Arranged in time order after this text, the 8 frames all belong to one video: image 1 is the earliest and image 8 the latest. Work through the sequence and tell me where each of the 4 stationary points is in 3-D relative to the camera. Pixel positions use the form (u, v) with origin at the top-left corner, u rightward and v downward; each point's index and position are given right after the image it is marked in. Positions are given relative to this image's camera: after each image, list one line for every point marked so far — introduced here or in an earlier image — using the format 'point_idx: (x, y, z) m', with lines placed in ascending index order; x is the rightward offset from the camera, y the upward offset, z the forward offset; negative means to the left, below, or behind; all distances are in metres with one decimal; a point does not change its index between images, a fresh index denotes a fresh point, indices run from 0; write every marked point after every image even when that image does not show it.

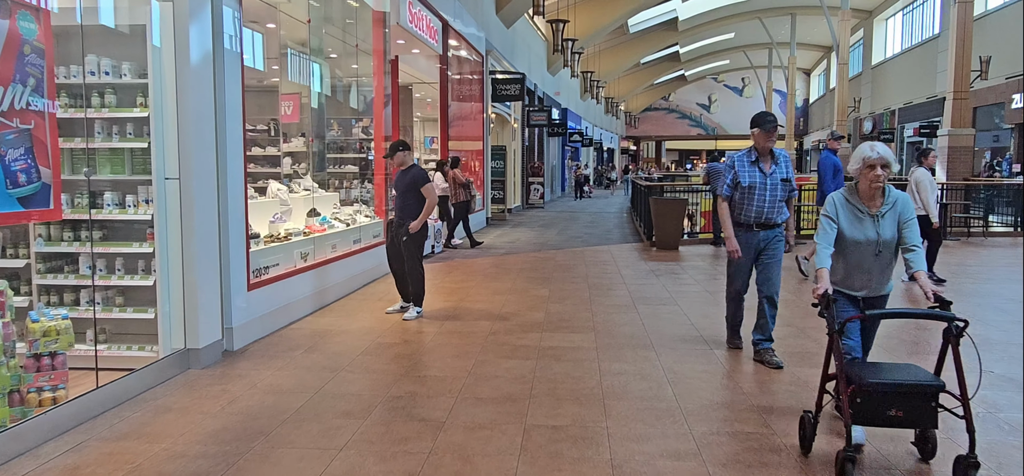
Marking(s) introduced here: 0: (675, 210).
0: (+2.6, +0.5, +11.8) m
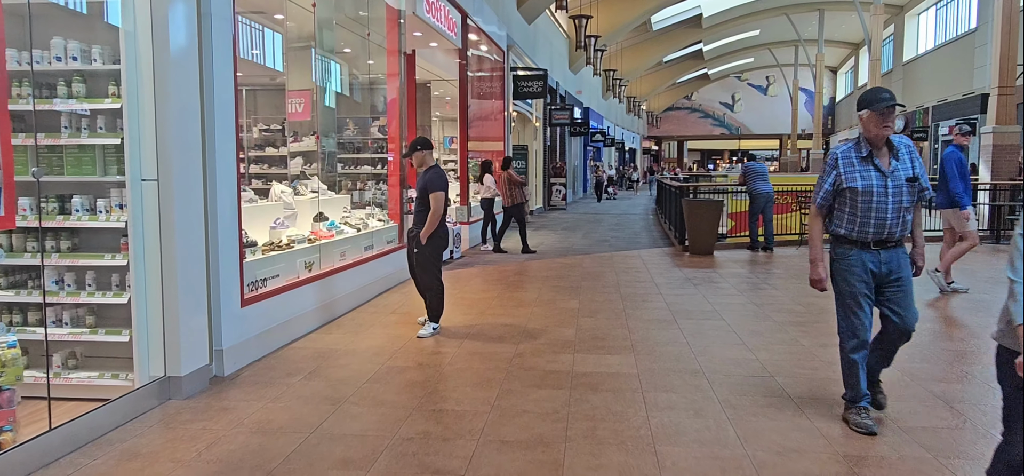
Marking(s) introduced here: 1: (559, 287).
0: (+3.0, +0.4, +11.0) m
1: (+0.5, -0.5, +8.1) m
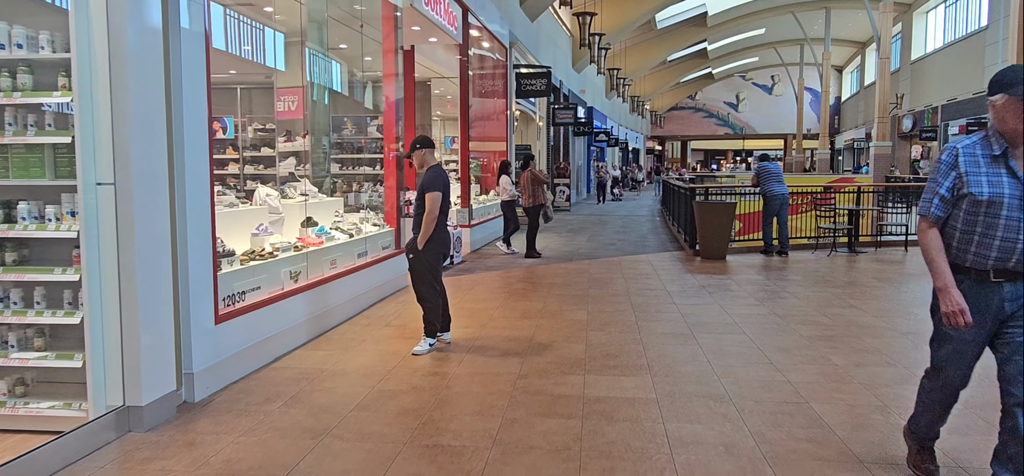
0: (+3.0, +0.3, +10.5) m
1: (+0.6, -0.6, +7.6) m
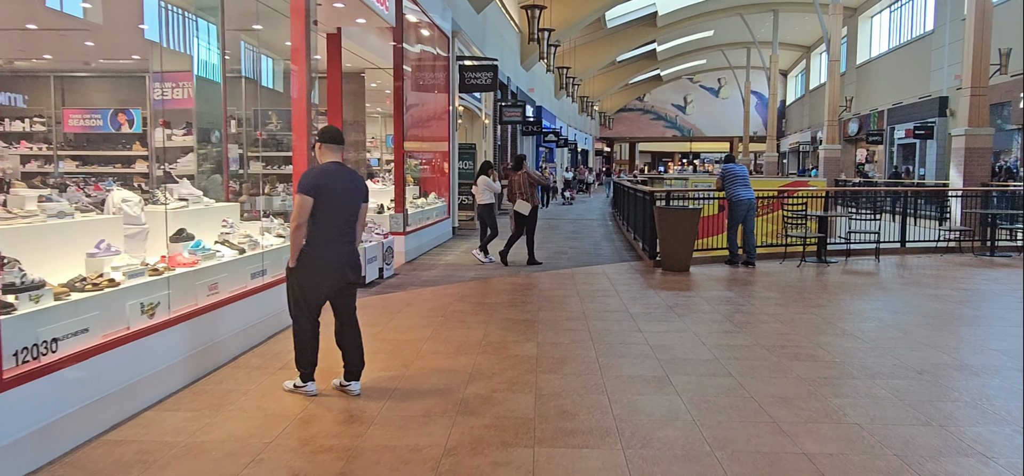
0: (+2.2, +0.2, +9.5) m
1: (0.0, -0.7, +6.3) m
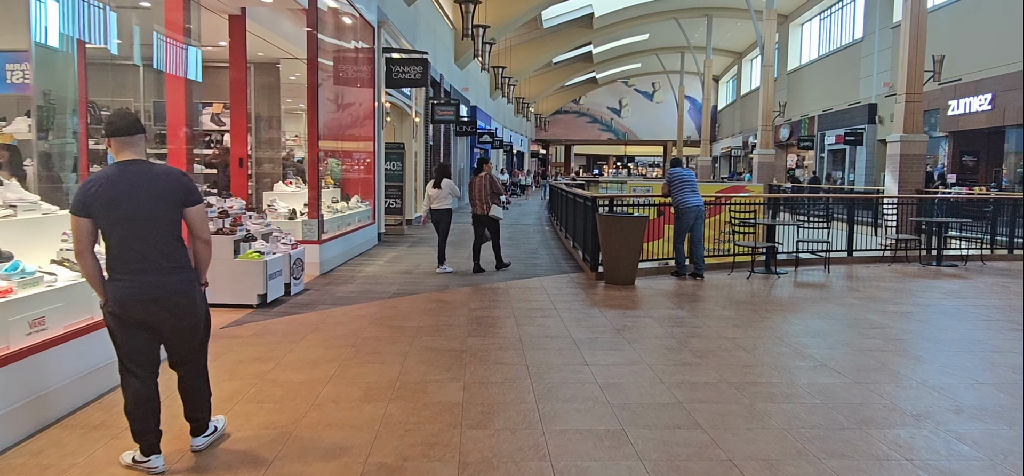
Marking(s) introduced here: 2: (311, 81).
0: (+1.4, +0.1, +8.6) m
1: (-0.6, -0.8, +5.3) m
2: (-2.6, +2.0, +9.4) m
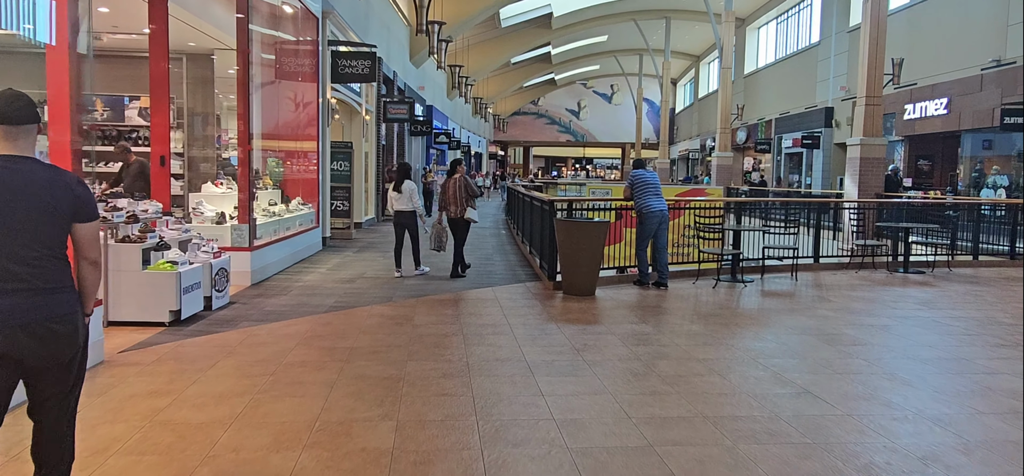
0: (+0.8, 0.0, +8.0) m
1: (-0.9, -0.9, +4.6) m
2: (-3.1, +1.9, +8.6) m
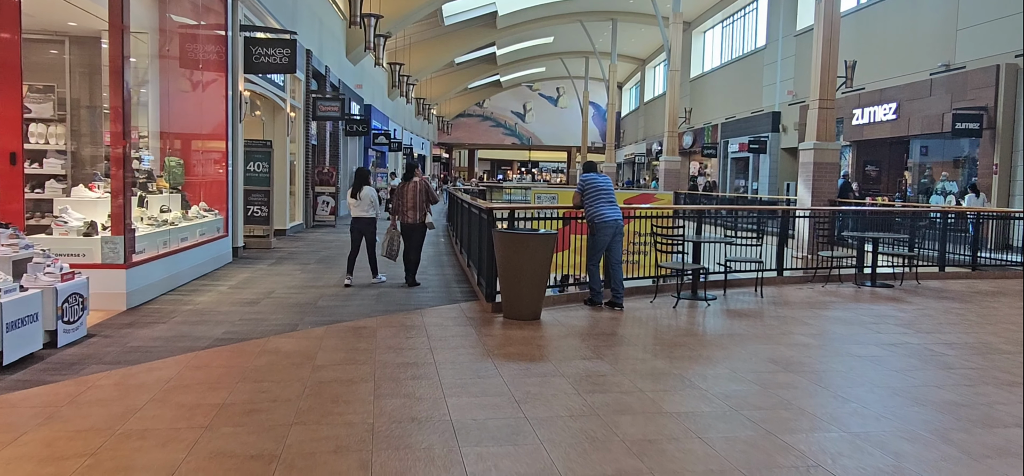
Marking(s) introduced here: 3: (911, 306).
0: (+0.2, -0.1, +6.9) m
1: (-1.3, -1.0, +3.3) m
2: (-3.8, +1.8, +7.1) m
3: (+4.8, -0.8, +8.8) m
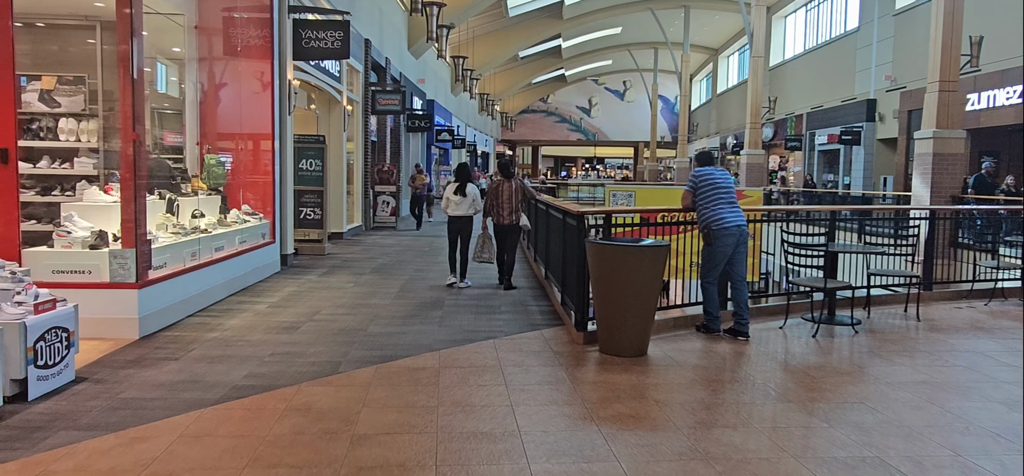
0: (+0.9, -0.2, +5.3) m
1: (-0.9, -1.1, +1.9) m
2: (-3.1, +1.7, +5.9) m
3: (+5.7, -0.9, +6.9) m
